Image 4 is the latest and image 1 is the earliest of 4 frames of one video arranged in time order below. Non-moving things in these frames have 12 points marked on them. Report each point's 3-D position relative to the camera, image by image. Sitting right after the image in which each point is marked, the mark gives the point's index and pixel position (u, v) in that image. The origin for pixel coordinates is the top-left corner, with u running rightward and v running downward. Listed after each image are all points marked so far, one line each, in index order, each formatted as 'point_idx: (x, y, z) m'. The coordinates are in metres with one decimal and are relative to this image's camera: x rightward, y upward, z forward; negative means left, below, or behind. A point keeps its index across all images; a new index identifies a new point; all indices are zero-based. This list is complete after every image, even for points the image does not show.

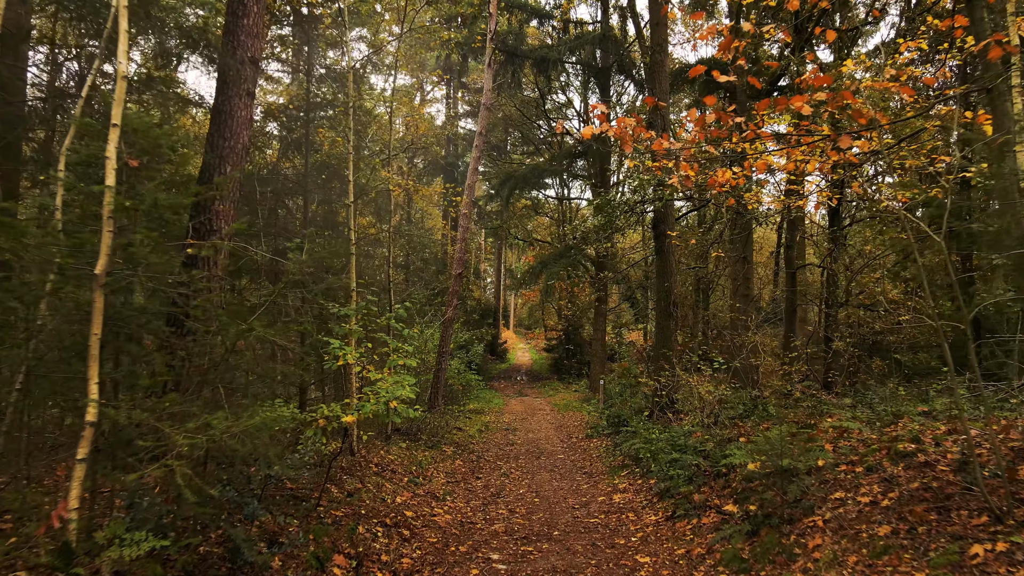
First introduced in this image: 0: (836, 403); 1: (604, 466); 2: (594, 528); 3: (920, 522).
0: (+4.8, -1.7, +7.3) m
1: (+1.4, -2.7, +7.4) m
2: (+0.9, -2.5, +5.0) m
3: (+2.6, -1.5, +3.1) m
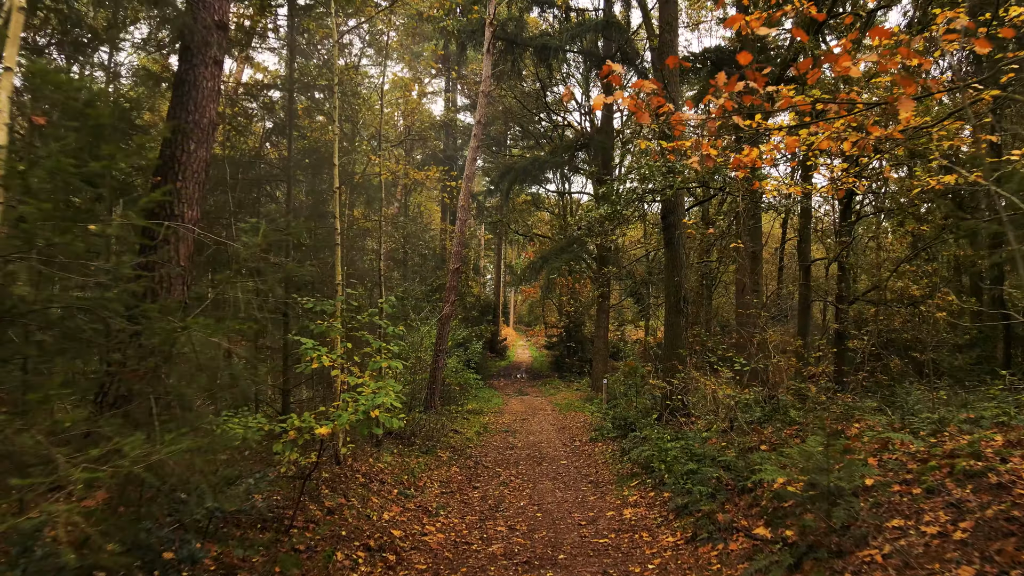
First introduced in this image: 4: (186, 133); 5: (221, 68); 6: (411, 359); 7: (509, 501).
0: (+4.8, -1.6, +6.7) m
1: (+1.4, -2.6, +6.9) m
2: (+0.9, -2.4, +4.5) m
3: (+2.6, -1.4, +2.6) m
4: (-3.0, +1.4, +4.5) m
5: (-2.8, +2.2, +4.7) m
6: (-2.1, -1.4, +9.9) m
7: (0.0, -2.7, +6.2) m
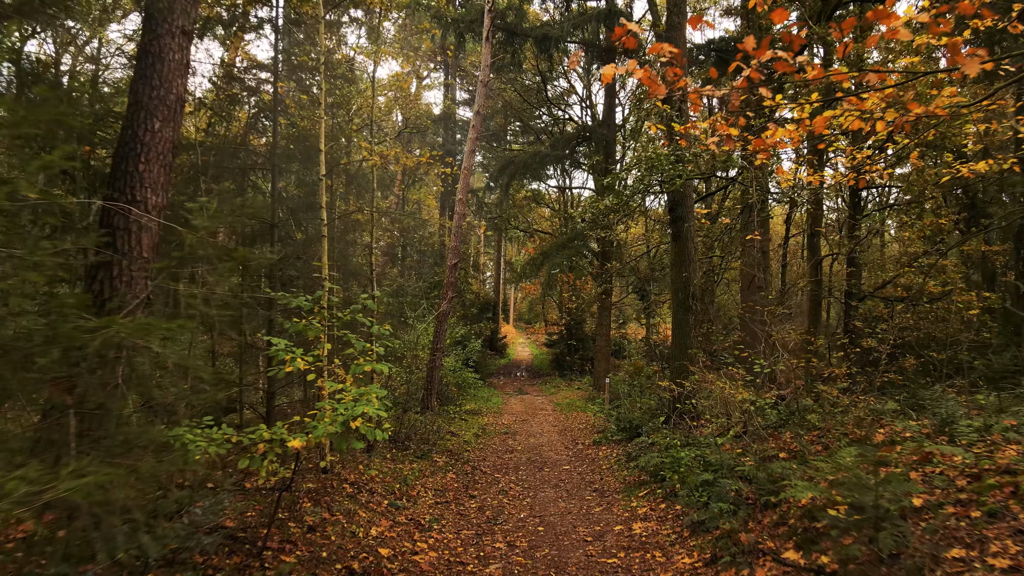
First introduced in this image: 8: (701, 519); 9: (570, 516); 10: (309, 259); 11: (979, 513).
0: (+4.8, -1.6, +6.3) m
1: (+1.4, -2.6, +6.4) m
2: (+0.8, -2.4, +4.1) m
3: (+2.6, -1.4, +2.1) m
4: (-3.0, +1.5, +4.1) m
5: (-2.9, +2.2, +4.3) m
6: (-2.1, -1.4, +9.5) m
7: (-0.1, -2.6, +5.8) m
8: (+1.7, -2.1, +4.4) m
9: (+0.7, -2.6, +5.5) m
10: (-2.8, +0.4, +6.7) m
11: (+2.9, -1.4, +3.0) m
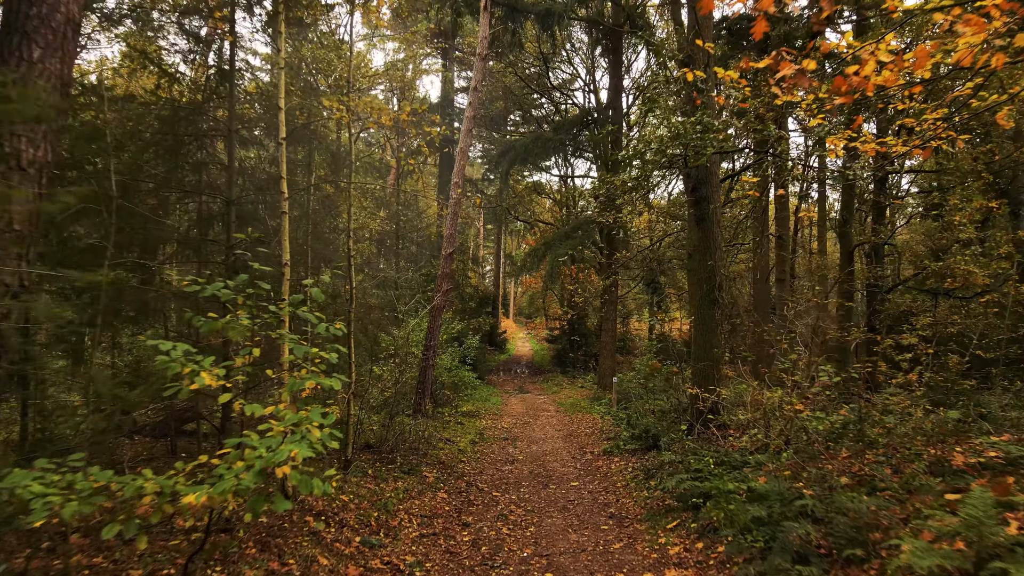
0: (+4.8, -1.5, +5.3) m
1: (+1.4, -2.5, +5.5) m
2: (+0.9, -2.3, +3.1) m
3: (+2.6, -1.3, +1.1) m
4: (-3.0, +1.6, +3.0) m
5: (-2.8, +2.3, +3.3) m
6: (-2.1, -1.2, +8.5) m
7: (0.0, -2.5, +4.8) m
8: (+1.7, -2.0, +3.4) m
9: (+0.7, -2.5, +4.5) m
10: (-2.8, +0.5, +5.7) m
11: (+2.9, -1.3, +2.0) m
